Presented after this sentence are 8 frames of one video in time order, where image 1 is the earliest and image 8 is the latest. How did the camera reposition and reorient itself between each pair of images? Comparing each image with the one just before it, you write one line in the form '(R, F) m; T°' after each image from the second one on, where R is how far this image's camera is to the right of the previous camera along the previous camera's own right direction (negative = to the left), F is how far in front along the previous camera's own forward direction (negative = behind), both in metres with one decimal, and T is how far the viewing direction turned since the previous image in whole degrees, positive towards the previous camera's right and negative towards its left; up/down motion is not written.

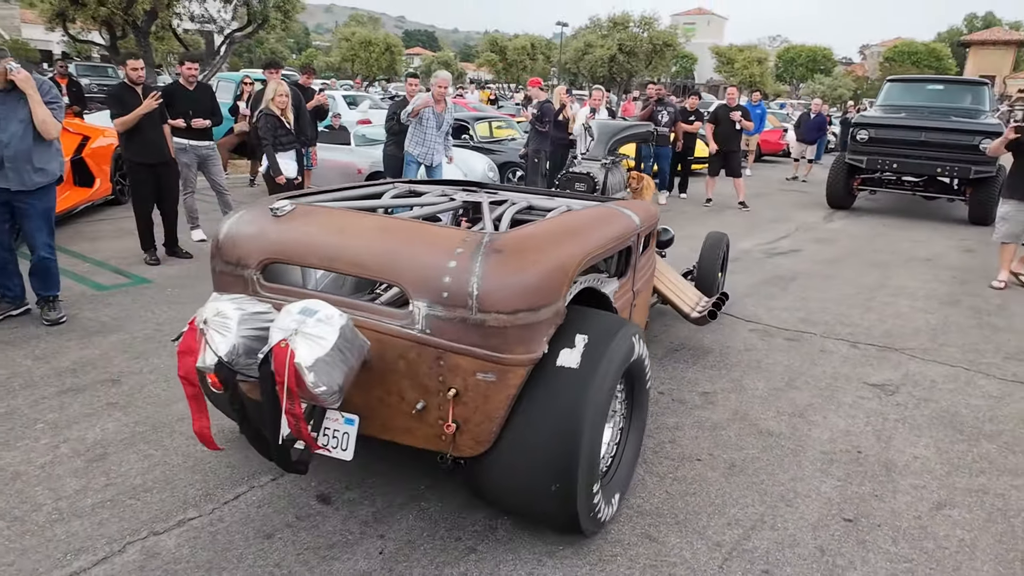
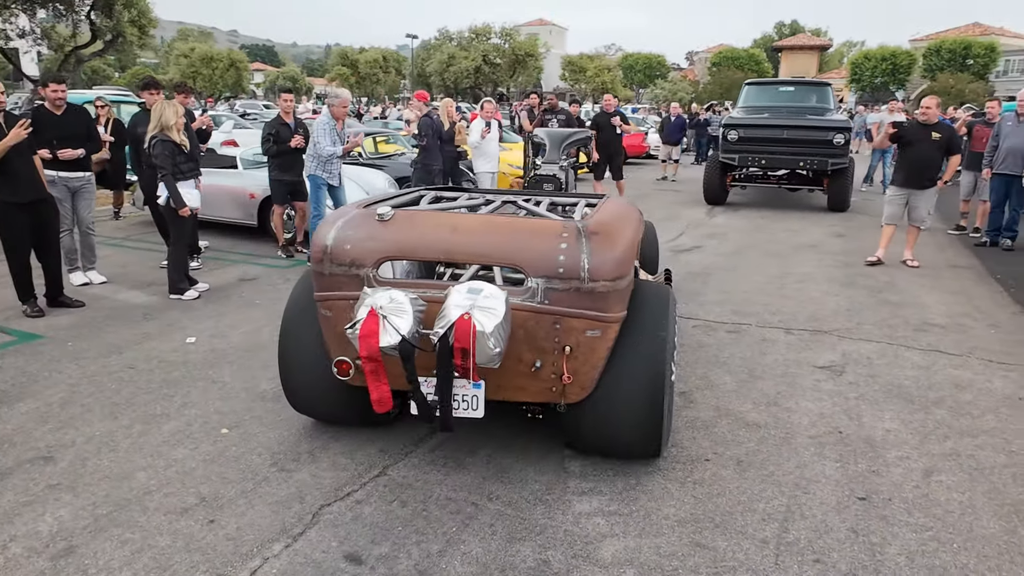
(-0.6, +0.2) m; +11°
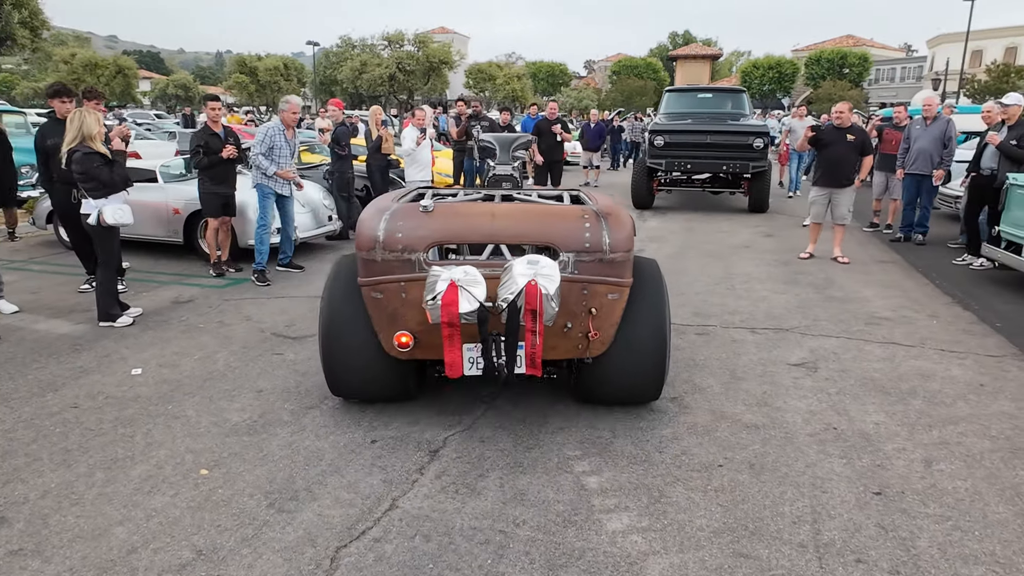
(-0.4, +0.2) m; +8°
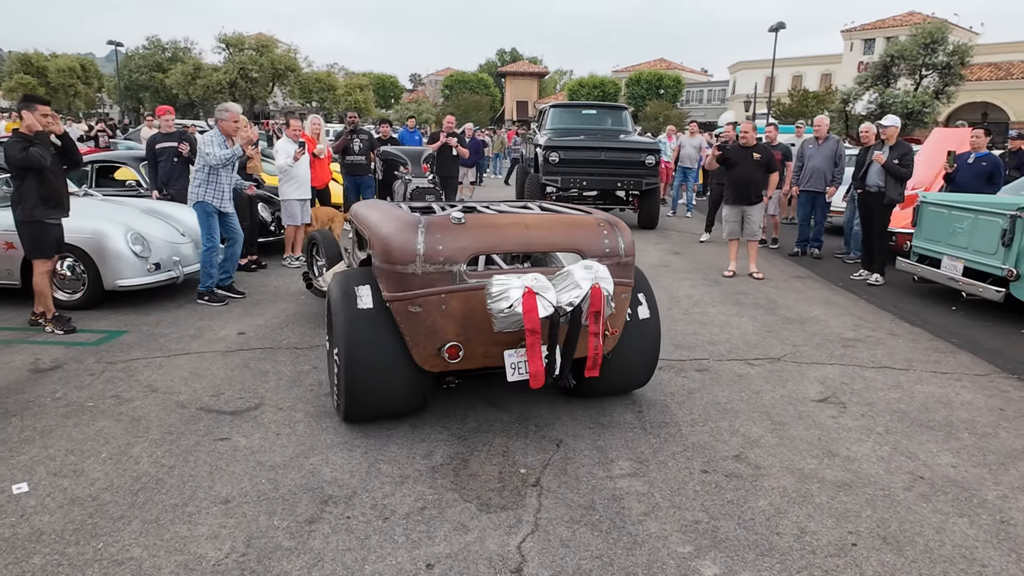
(-0.9, +0.8) m; +14°
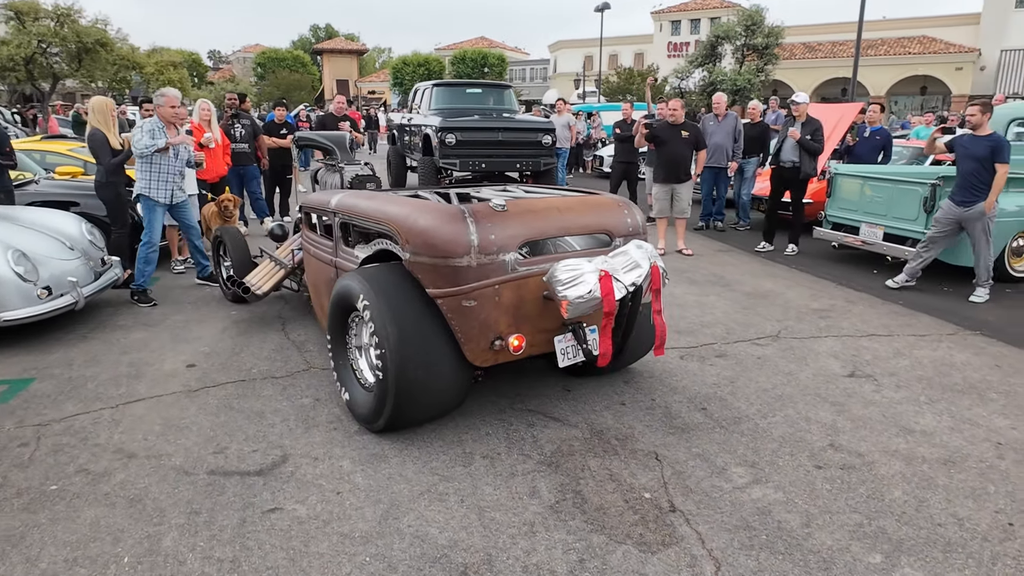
(-1.1, +0.6) m; +14°
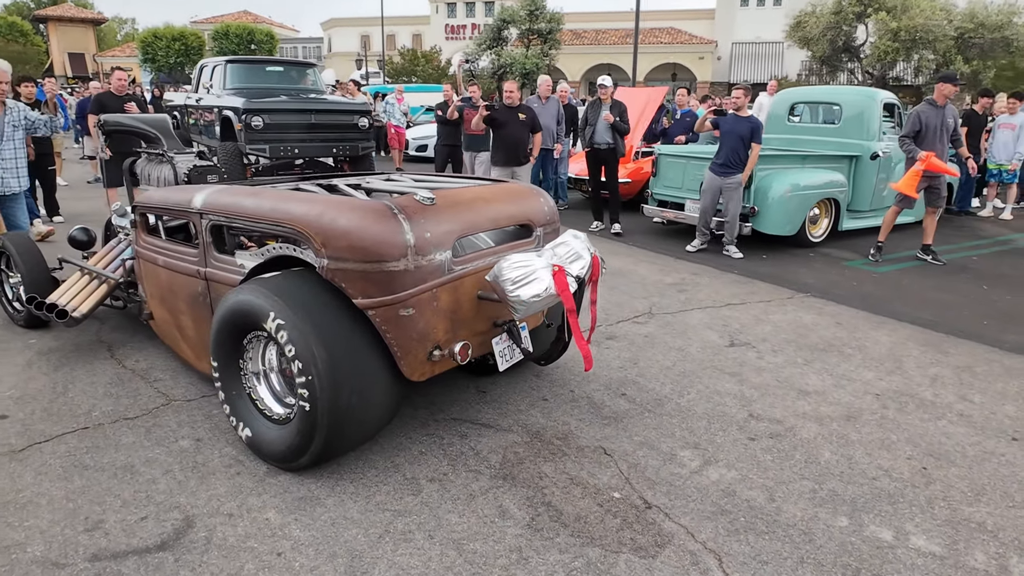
(-0.6, +0.4) m; +18°
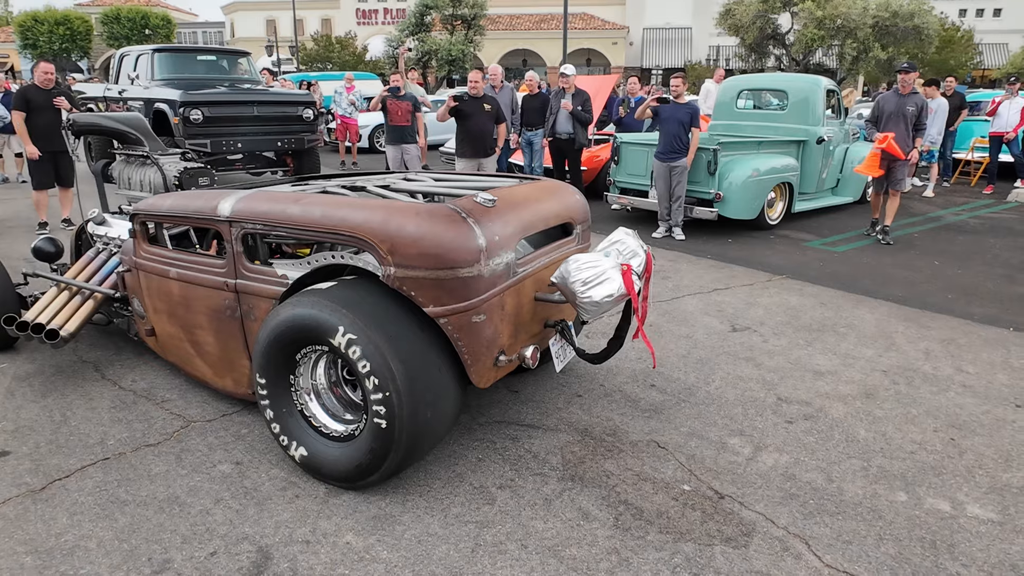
(-0.6, +0.1) m; +7°
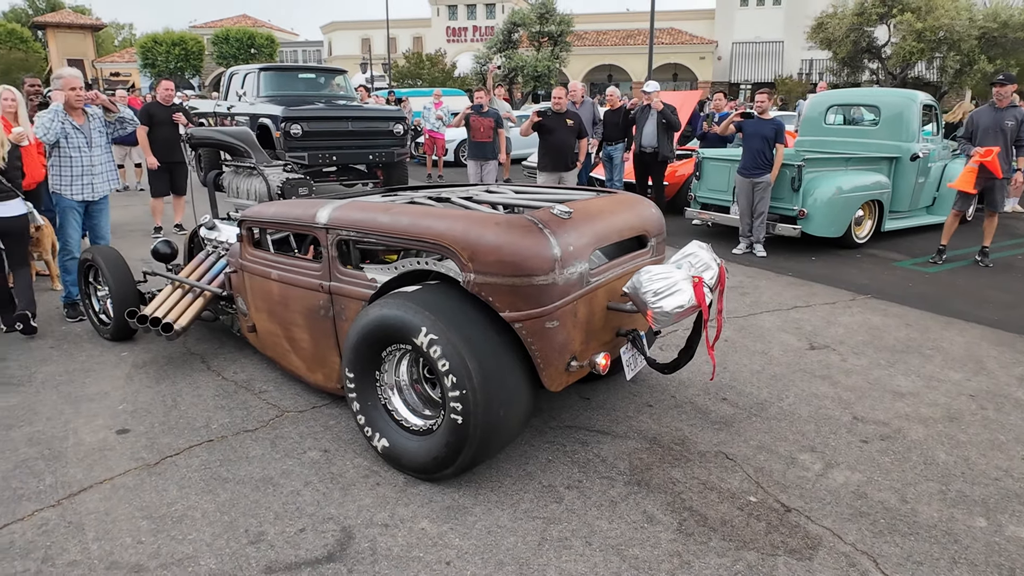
(0.0, -0.1) m; -7°
